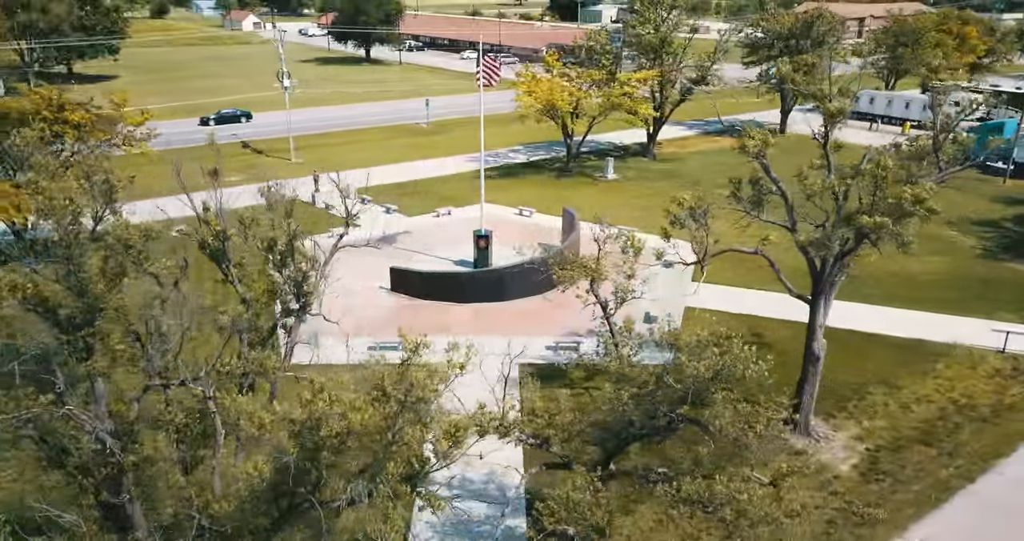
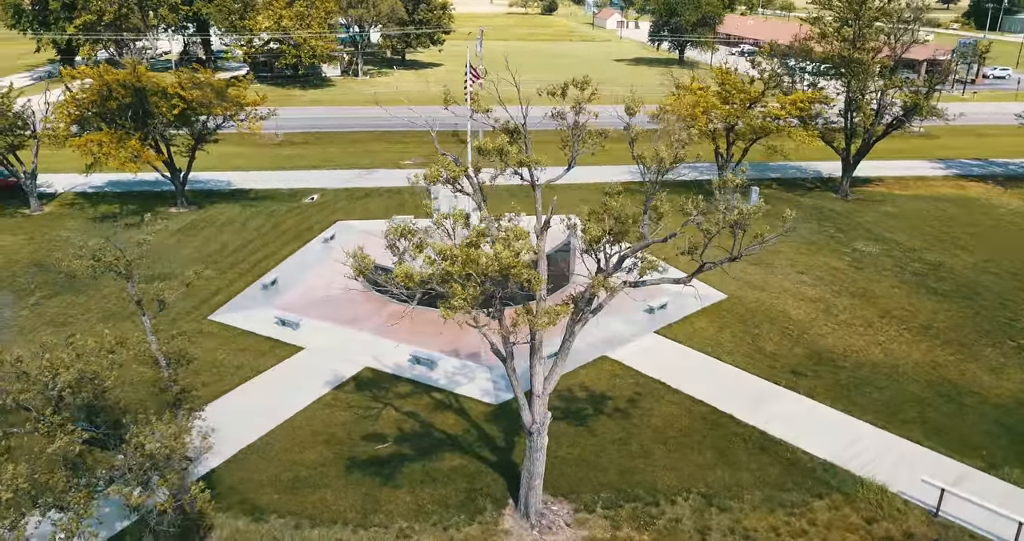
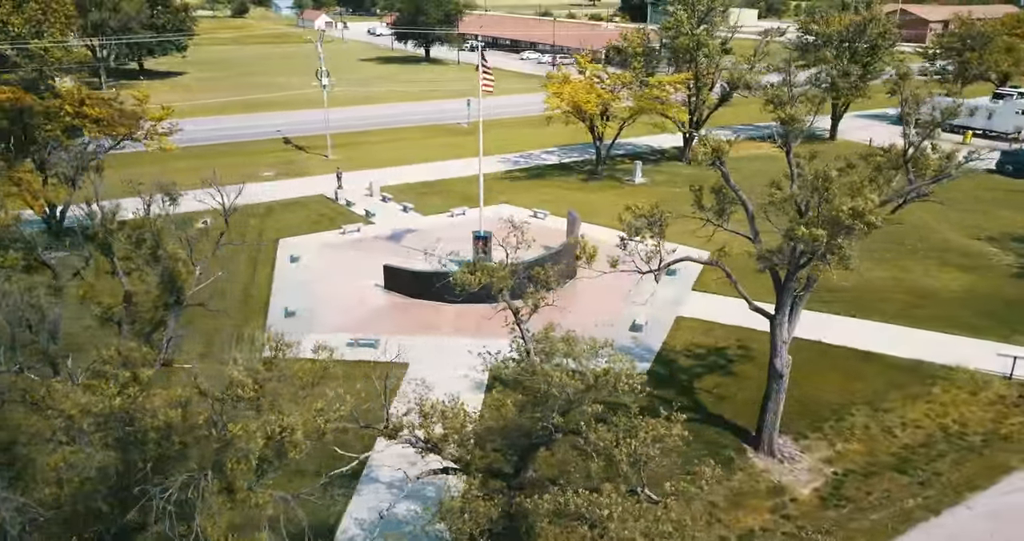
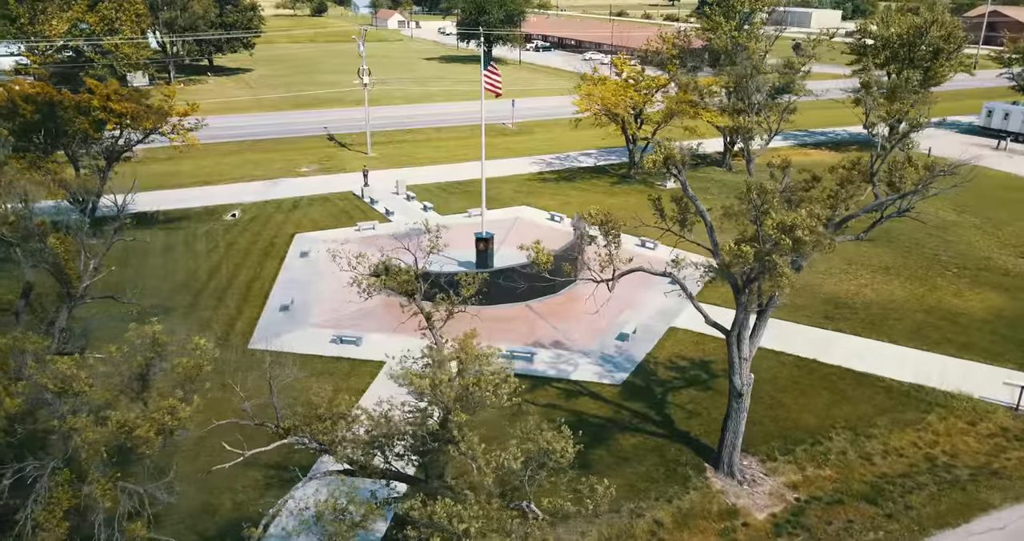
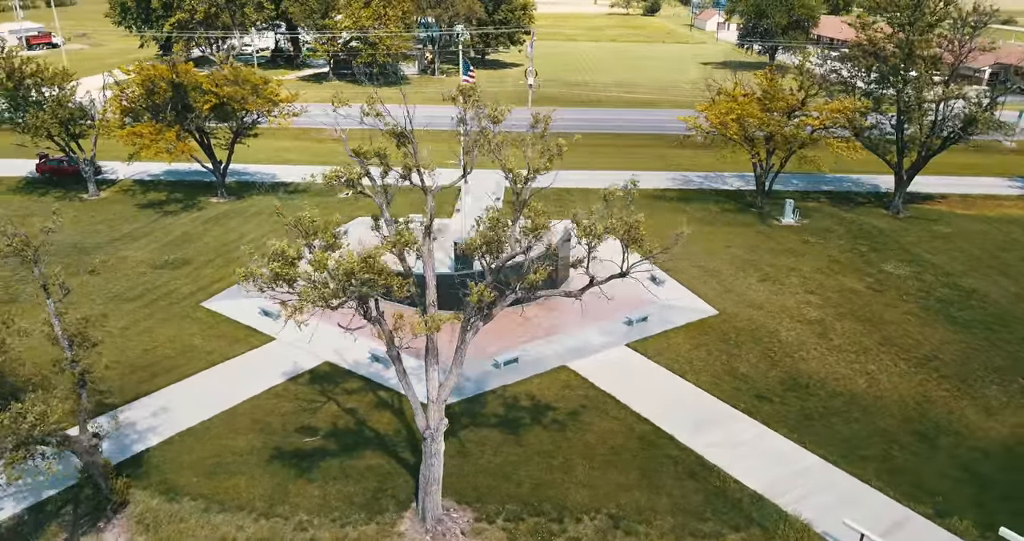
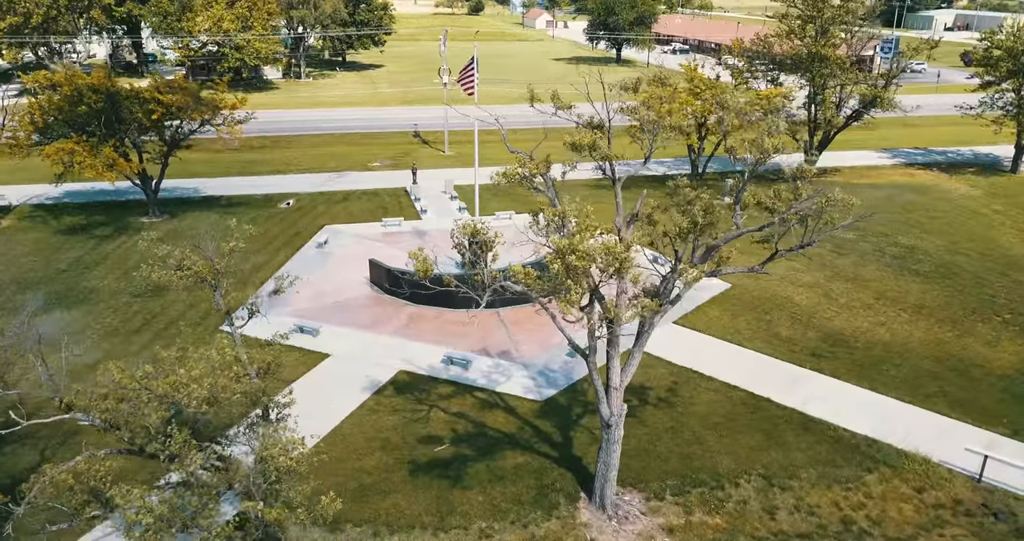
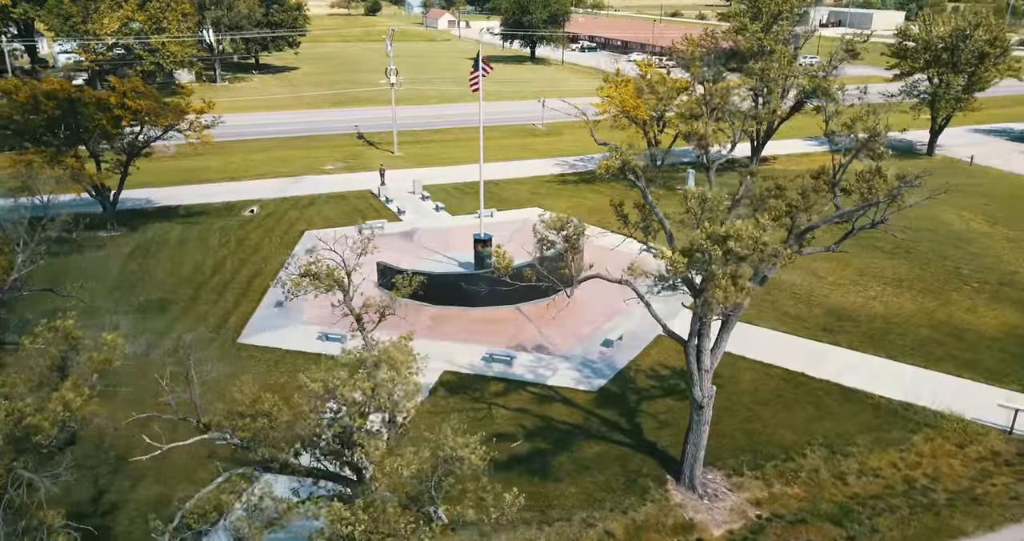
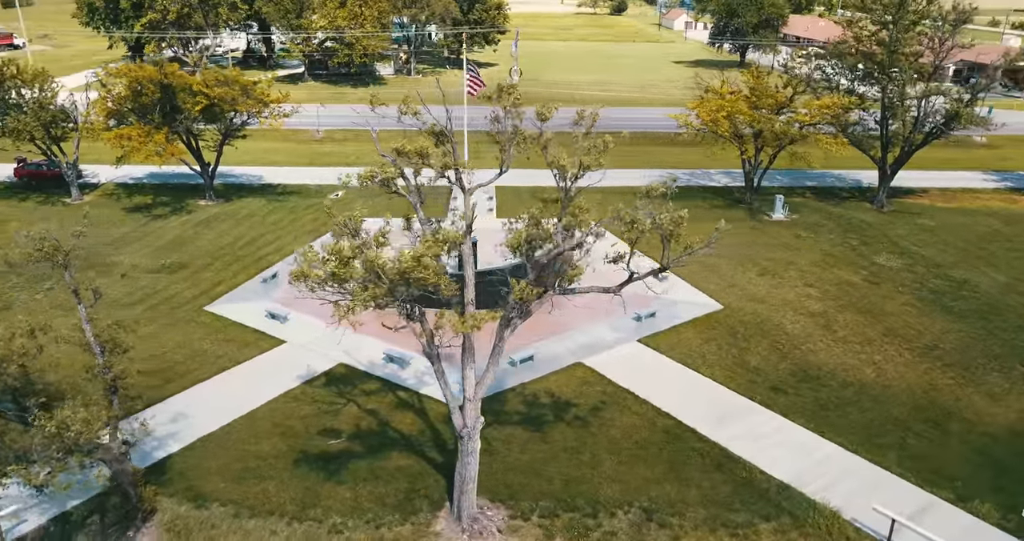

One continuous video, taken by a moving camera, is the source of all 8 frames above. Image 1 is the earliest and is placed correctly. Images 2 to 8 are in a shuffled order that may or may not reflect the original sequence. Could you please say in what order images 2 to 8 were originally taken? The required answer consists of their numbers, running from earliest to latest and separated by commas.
3, 4, 7, 6, 2, 8, 5
